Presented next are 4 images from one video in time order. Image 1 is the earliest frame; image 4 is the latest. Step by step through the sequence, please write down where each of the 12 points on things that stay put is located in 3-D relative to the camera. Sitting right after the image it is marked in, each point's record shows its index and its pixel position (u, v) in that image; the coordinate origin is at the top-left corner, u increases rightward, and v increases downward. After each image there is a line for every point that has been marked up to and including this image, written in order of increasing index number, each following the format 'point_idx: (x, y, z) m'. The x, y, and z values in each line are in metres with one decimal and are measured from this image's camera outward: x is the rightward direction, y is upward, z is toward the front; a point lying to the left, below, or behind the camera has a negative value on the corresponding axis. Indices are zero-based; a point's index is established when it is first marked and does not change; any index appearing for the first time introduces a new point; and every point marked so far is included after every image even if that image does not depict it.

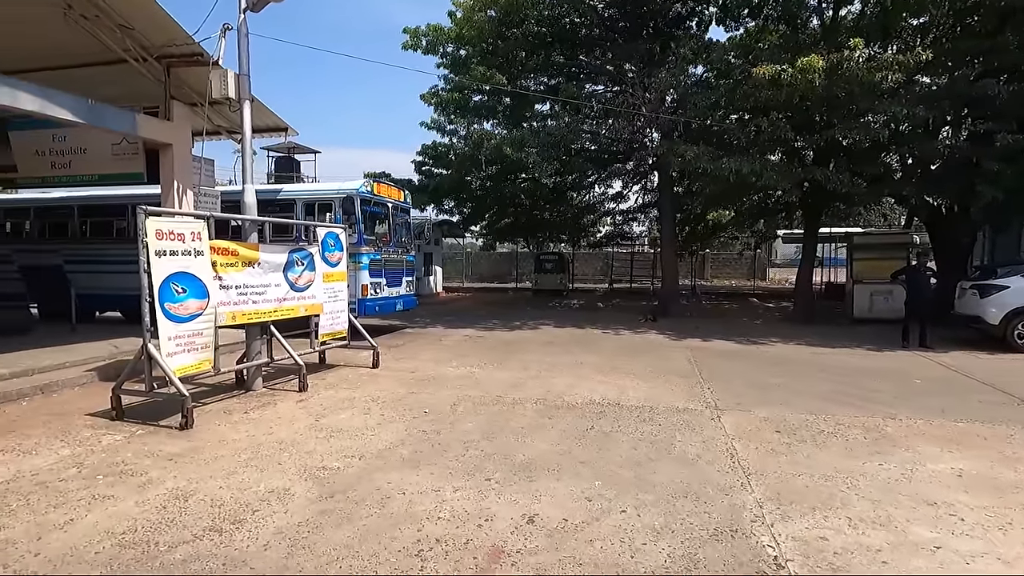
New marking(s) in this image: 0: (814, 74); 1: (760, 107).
0: (+6.9, +4.9, +12.2) m
1: (+6.6, +4.8, +14.1) m
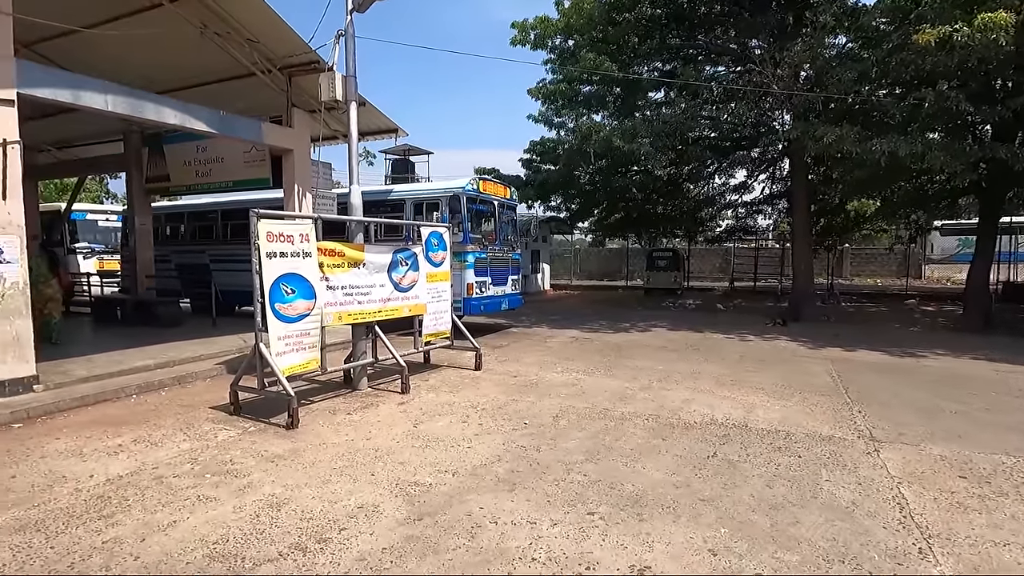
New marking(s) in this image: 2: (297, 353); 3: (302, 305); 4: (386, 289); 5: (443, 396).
0: (+9.1, +4.8, +10.0) m
1: (+9.2, +4.7, +11.9) m
2: (-2.6, -0.8, +6.4) m
3: (-2.5, -0.2, +6.4) m
4: (-1.8, 0.0, +7.6) m
5: (-0.9, -1.4, +7.1) m
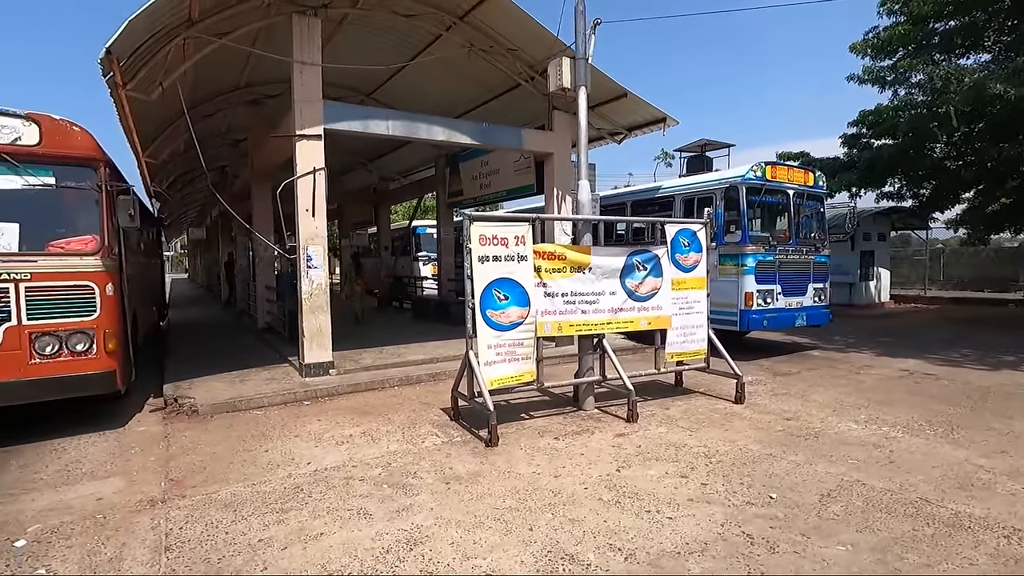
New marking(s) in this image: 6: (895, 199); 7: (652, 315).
0: (+11.9, +4.5, +2.8) m
1: (+13.0, +4.4, +4.4) m
2: (0.0, -0.8, +5.9) m
3: (0.0, -0.3, +5.9) m
4: (+1.3, -0.1, +6.6) m
5: (+1.7, -1.5, +5.7) m
6: (+11.3, +2.6, +15.7) m
7: (+1.8, -0.3, +6.8) m
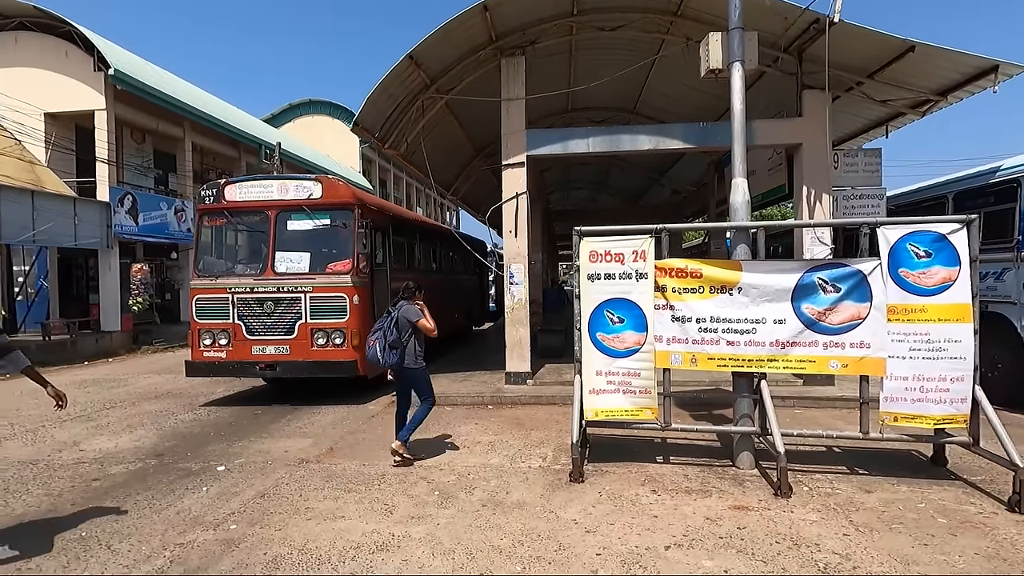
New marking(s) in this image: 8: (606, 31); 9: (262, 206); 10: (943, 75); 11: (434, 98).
0: (+8.8, +4.2, -4.4) m
1: (+10.6, +4.0, -3.8) m
2: (+1.1, -1.0, +5.3) m
3: (+1.2, -0.5, +5.2) m
4: (+2.6, -0.4, +5.0) m
5: (+2.3, -1.8, +4.0) m
6: (+16.1, +2.0, +6.2) m
7: (+3.1, -0.6, +4.9) m
8: (+1.6, +4.3, +8.9) m
9: (-4.0, +1.3, +8.5) m
10: (+6.2, +3.1, +7.6) m
11: (-1.4, +3.3, +9.2) m
